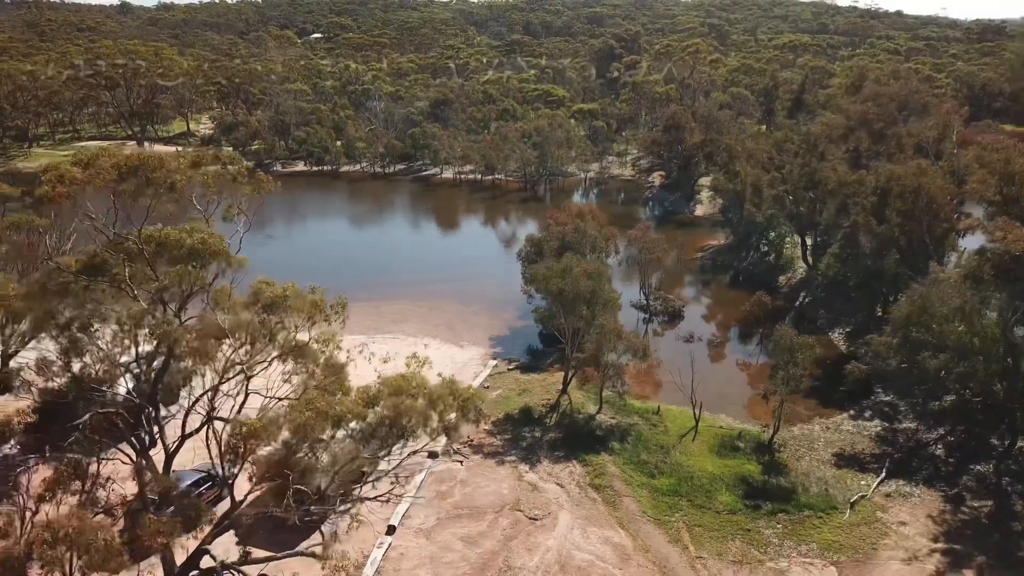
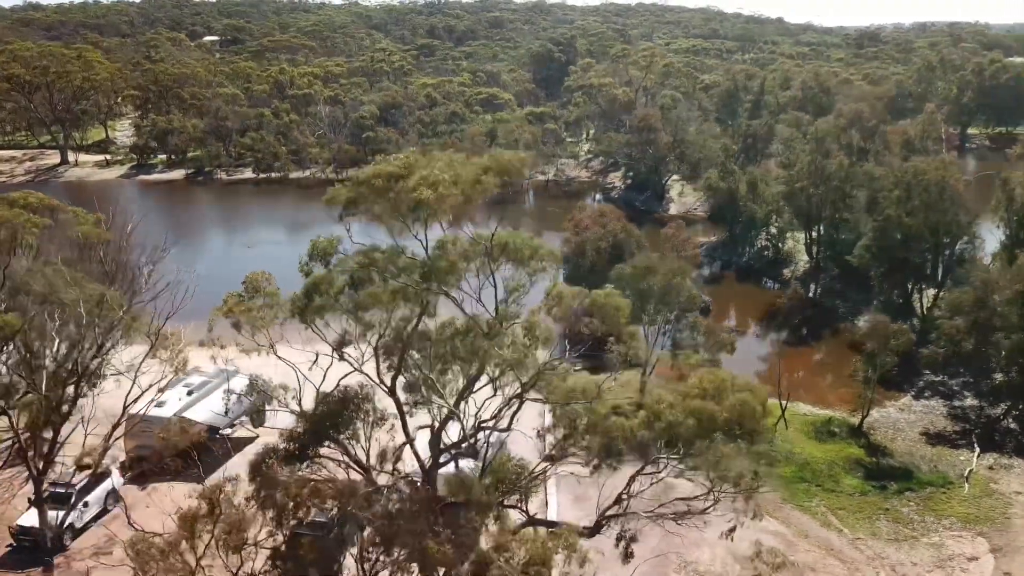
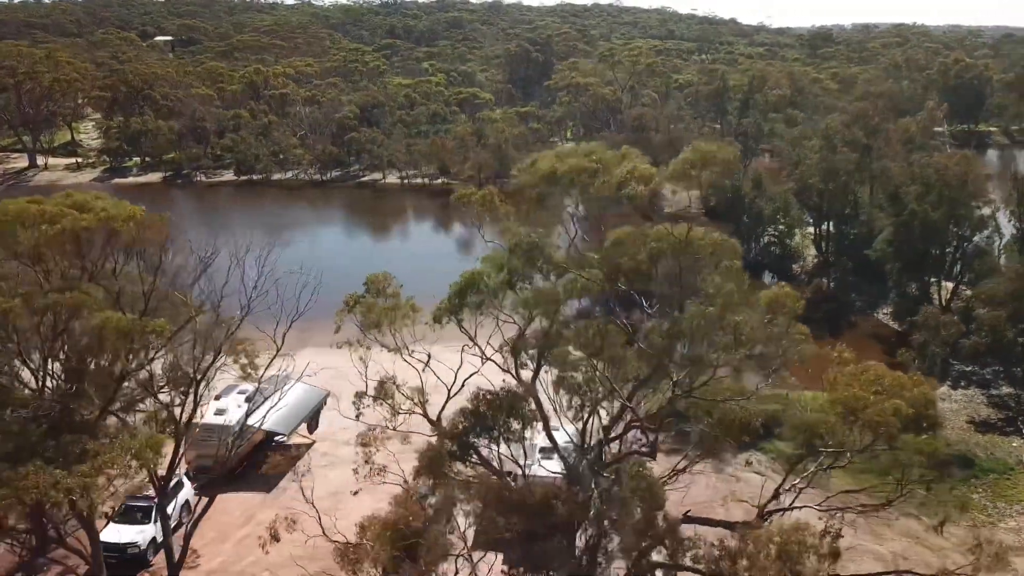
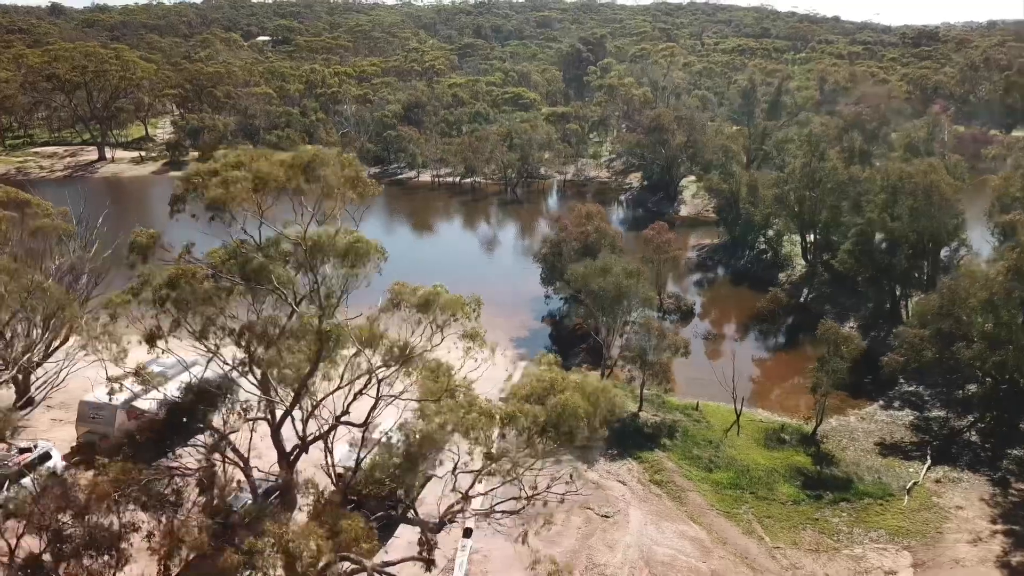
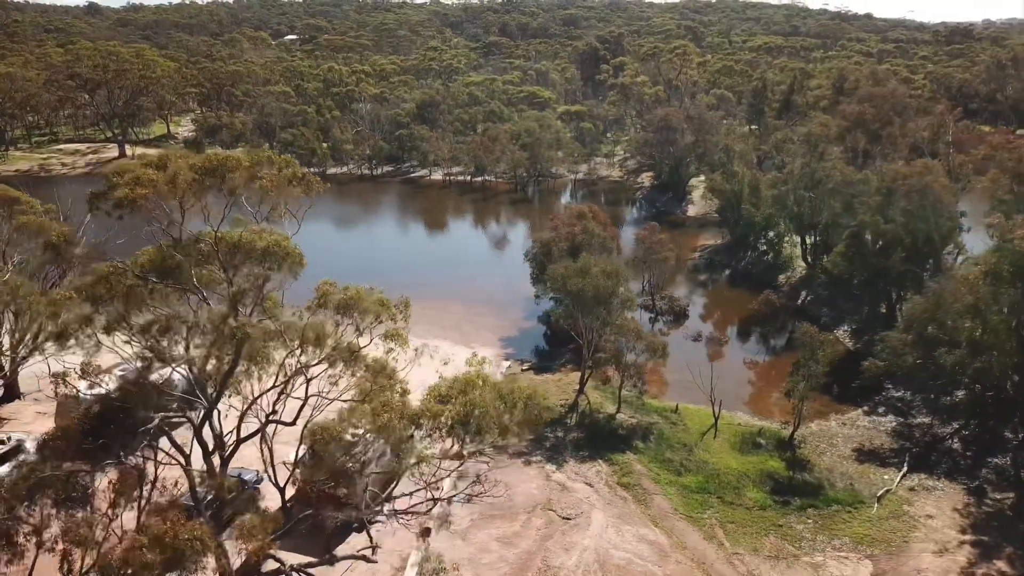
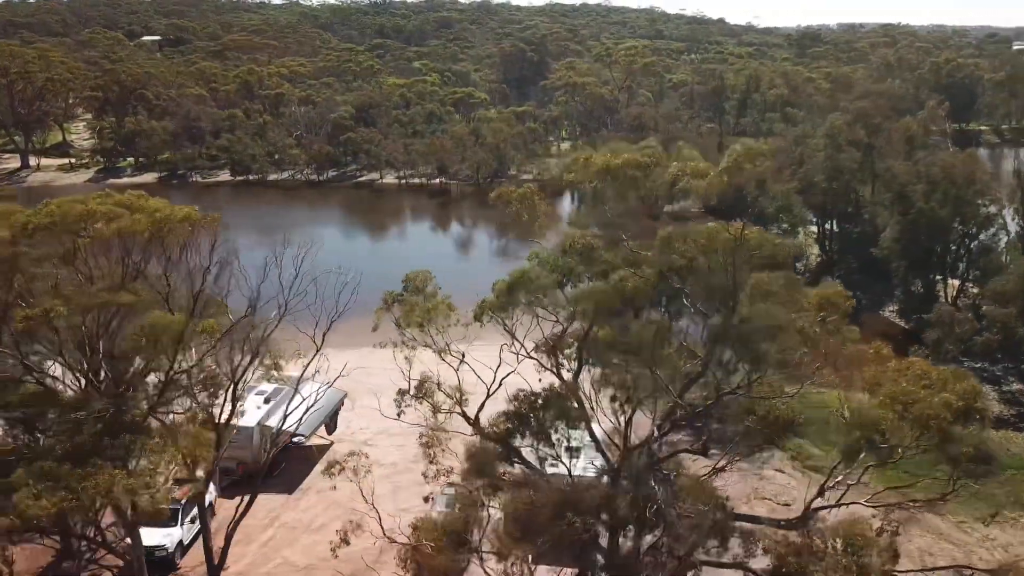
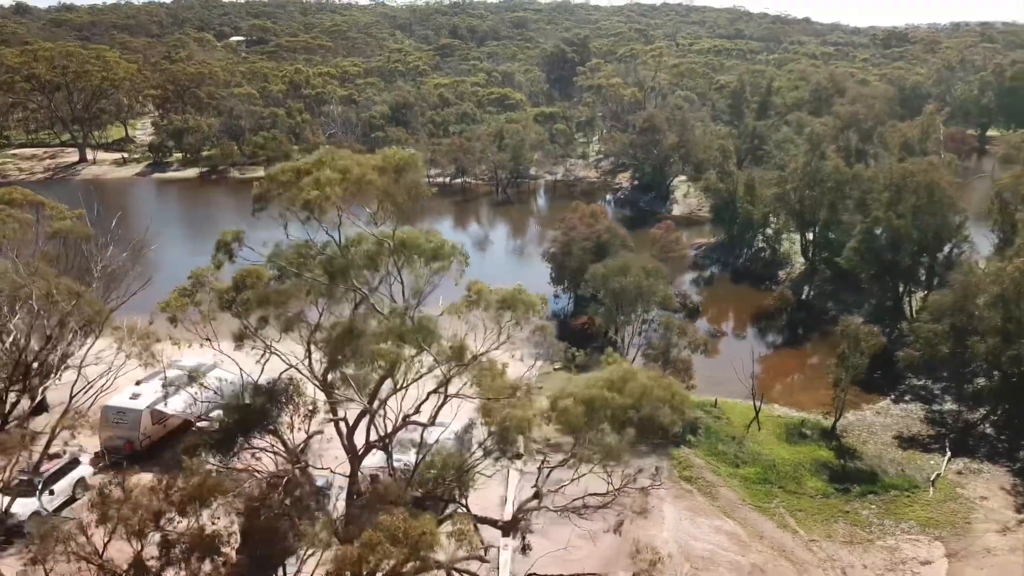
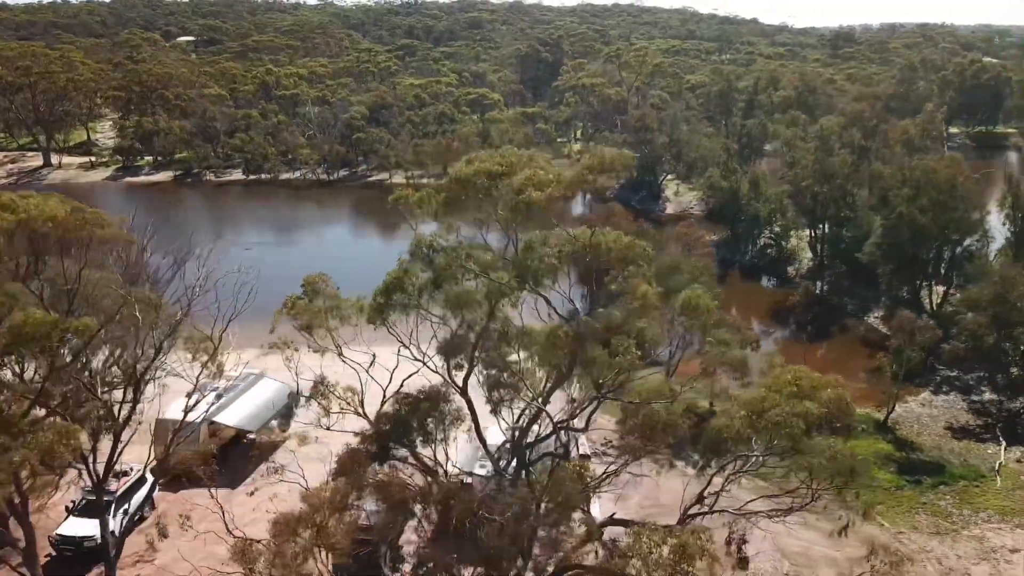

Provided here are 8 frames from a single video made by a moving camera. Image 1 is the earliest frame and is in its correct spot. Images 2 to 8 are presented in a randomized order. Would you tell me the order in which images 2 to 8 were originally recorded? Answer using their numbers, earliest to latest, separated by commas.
5, 4, 7, 2, 8, 3, 6
